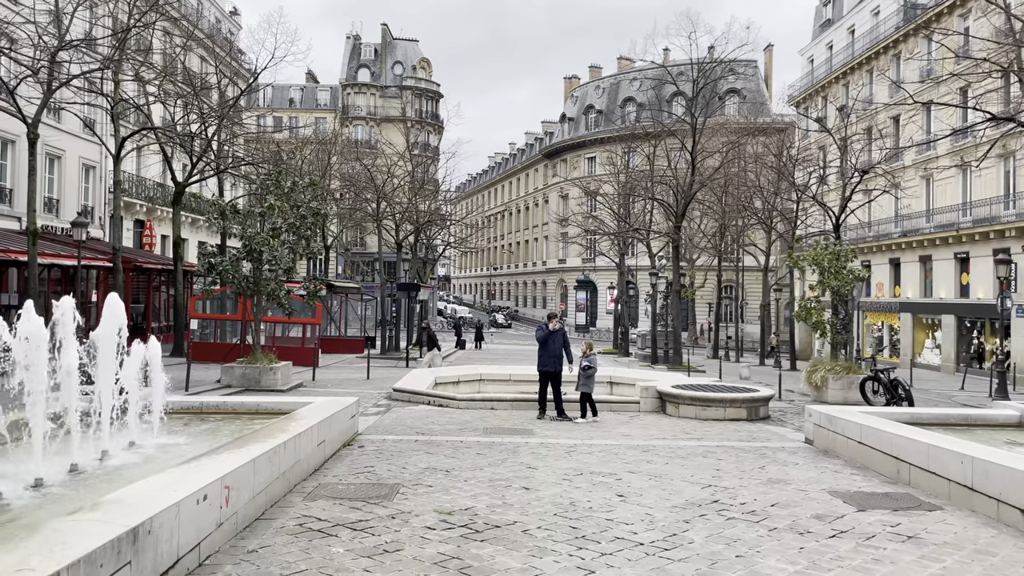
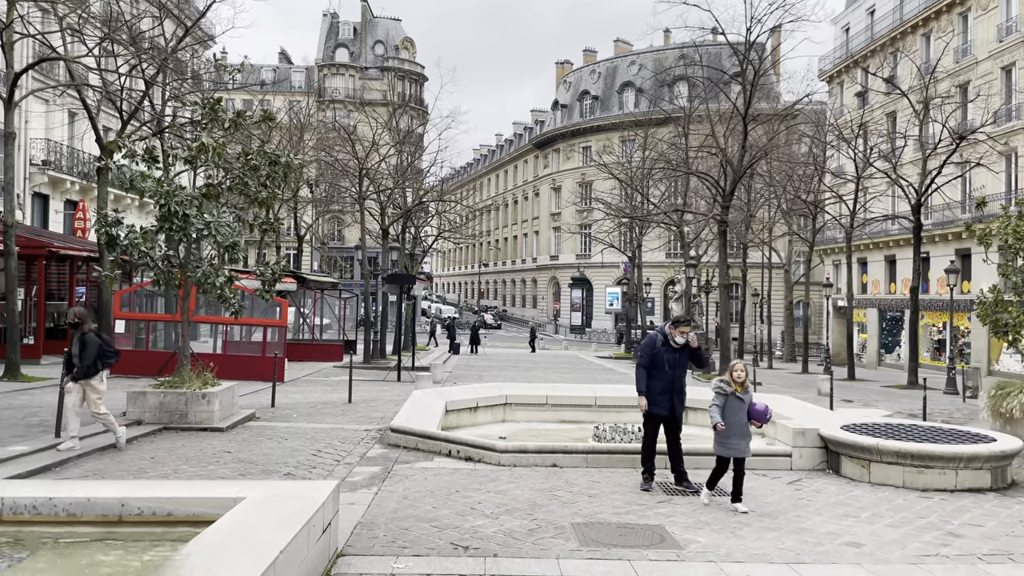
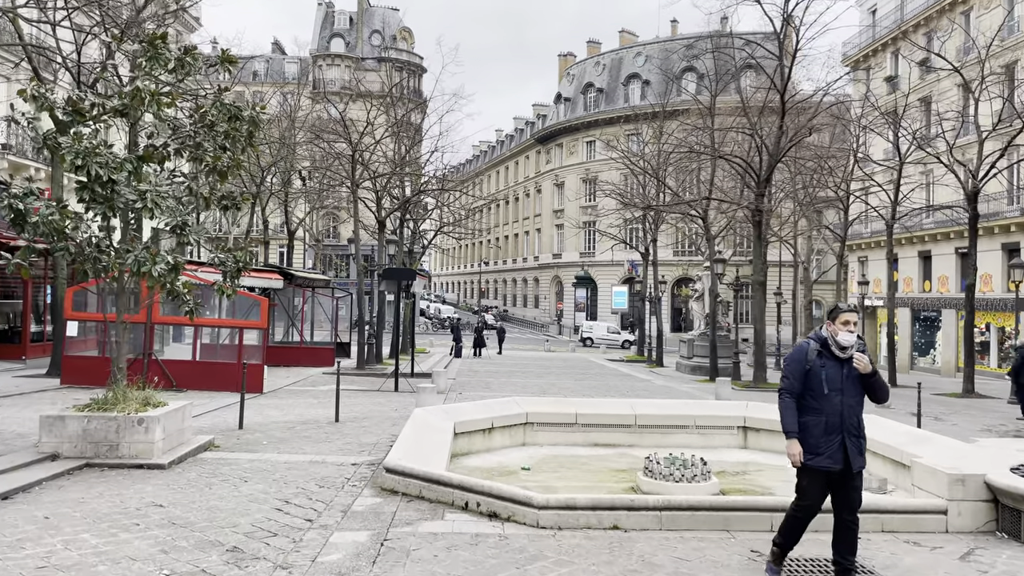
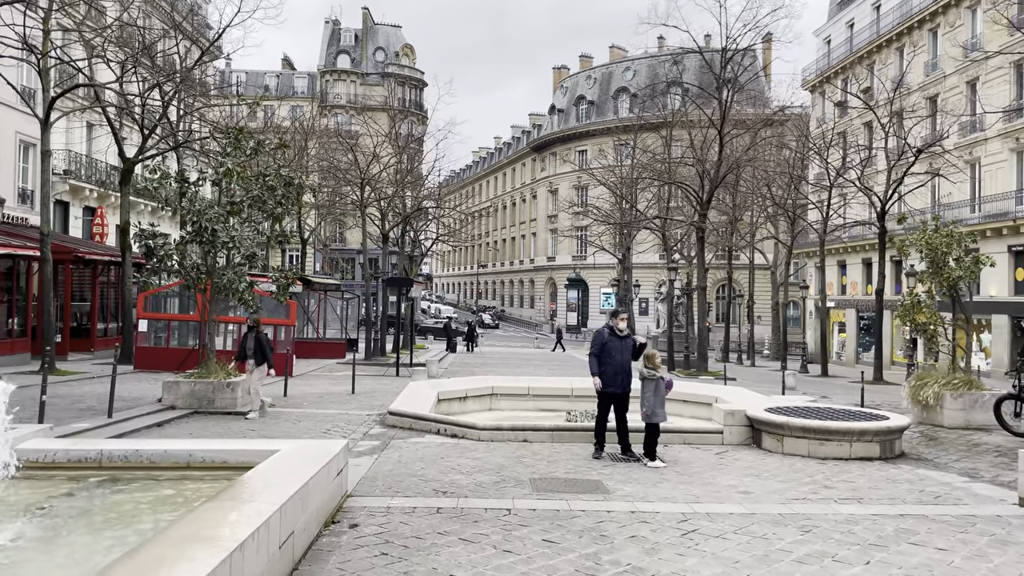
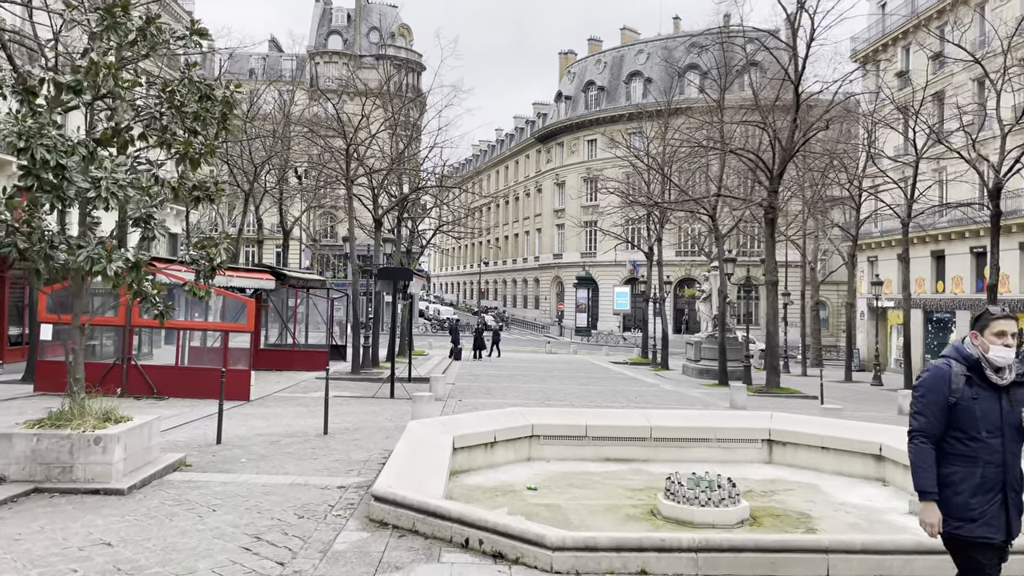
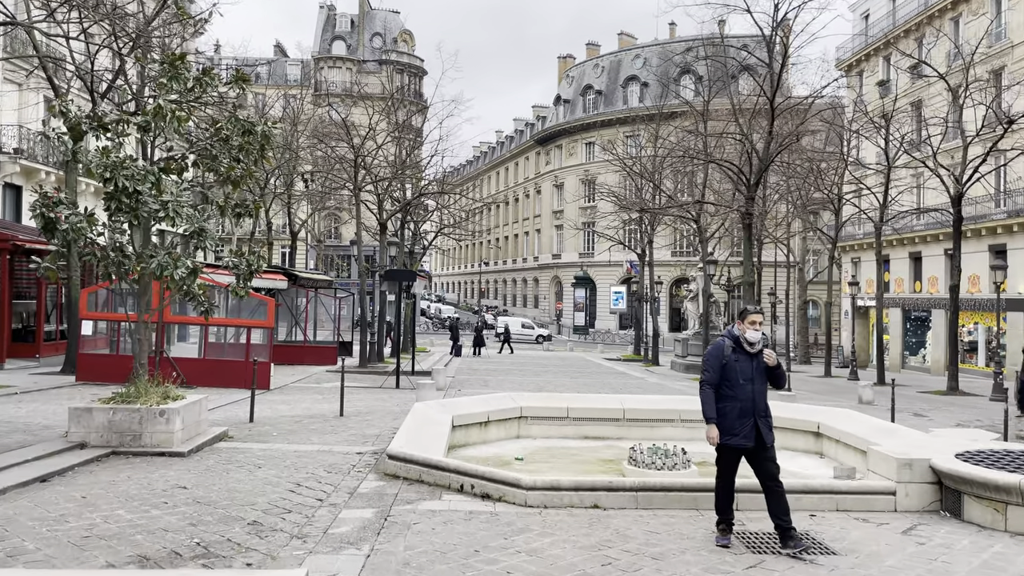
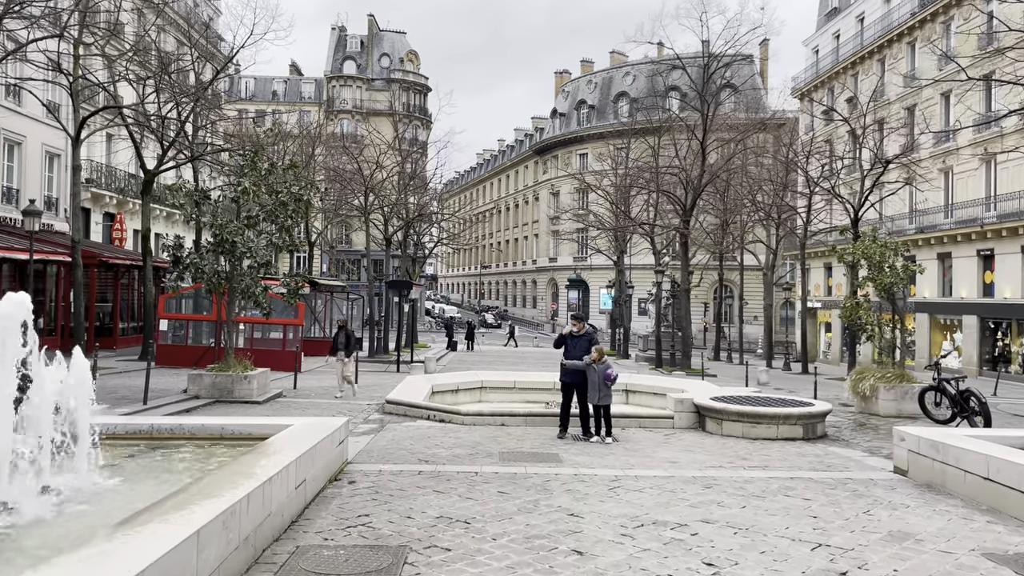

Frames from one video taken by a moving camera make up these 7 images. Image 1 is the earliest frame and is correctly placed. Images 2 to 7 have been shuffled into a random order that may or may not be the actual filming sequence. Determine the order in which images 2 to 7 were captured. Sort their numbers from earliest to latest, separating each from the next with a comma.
7, 4, 2, 6, 3, 5
